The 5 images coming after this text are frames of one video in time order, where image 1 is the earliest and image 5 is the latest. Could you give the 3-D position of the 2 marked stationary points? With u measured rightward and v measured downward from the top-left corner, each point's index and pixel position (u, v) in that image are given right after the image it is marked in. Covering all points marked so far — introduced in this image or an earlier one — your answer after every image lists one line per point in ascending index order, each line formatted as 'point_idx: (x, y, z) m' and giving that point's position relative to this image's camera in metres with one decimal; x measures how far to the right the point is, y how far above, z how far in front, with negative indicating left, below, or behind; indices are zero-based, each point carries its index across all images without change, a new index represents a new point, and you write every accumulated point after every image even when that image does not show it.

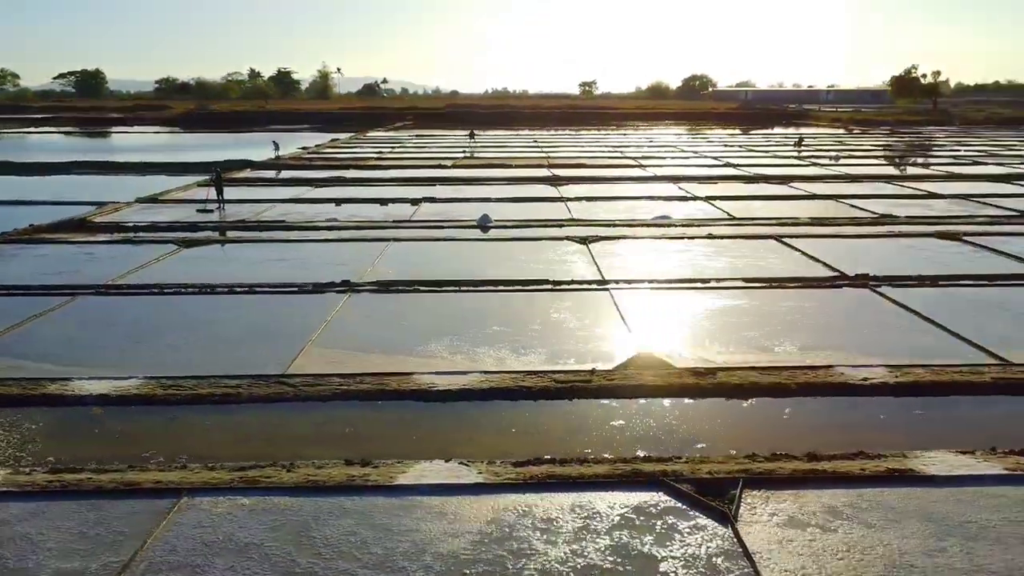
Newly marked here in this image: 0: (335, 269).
0: (-1.1, +0.1, +5.2) m
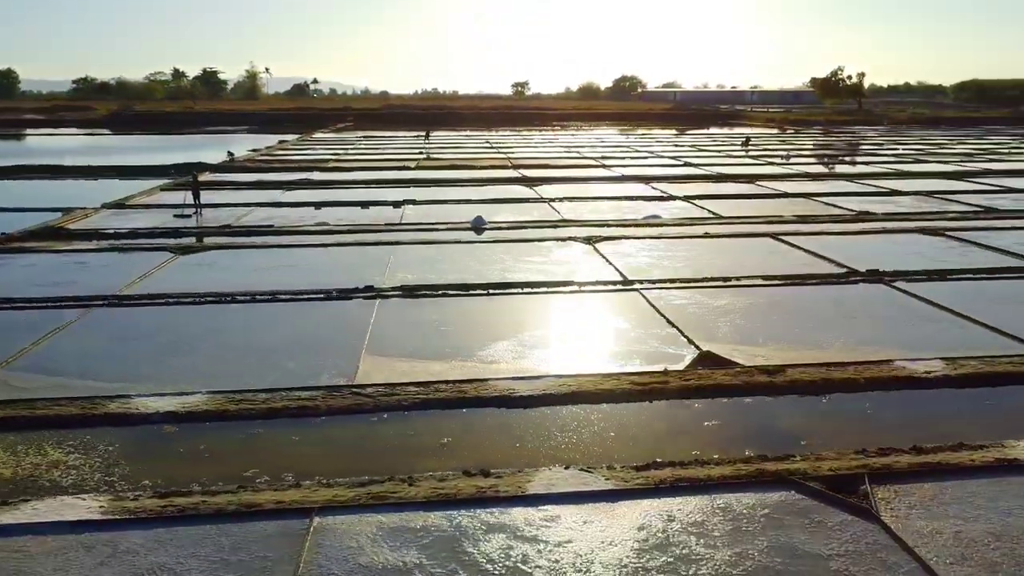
0: (-1.0, +0.1, +5.0) m
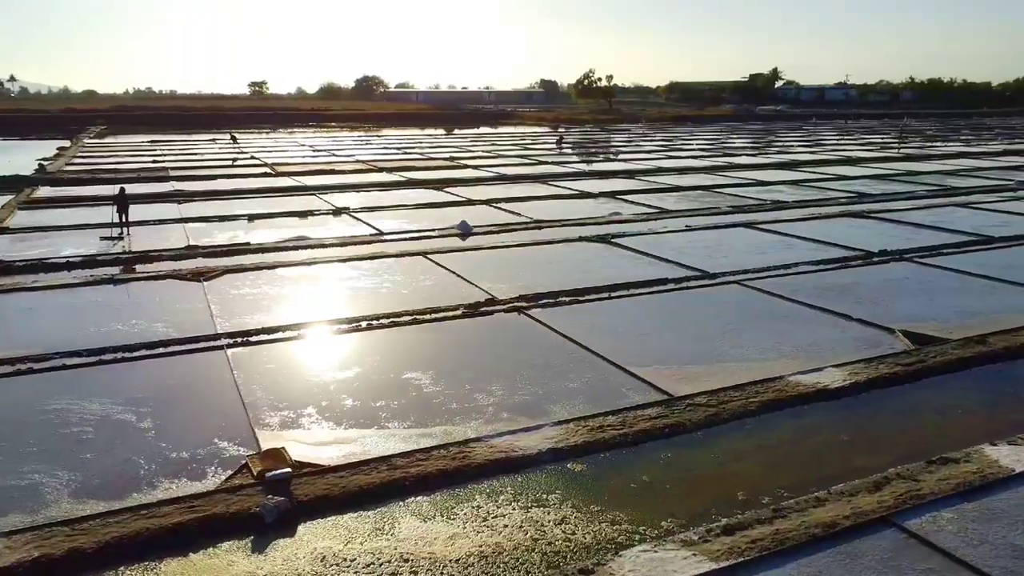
0: (-0.5, 0.0, +4.7) m
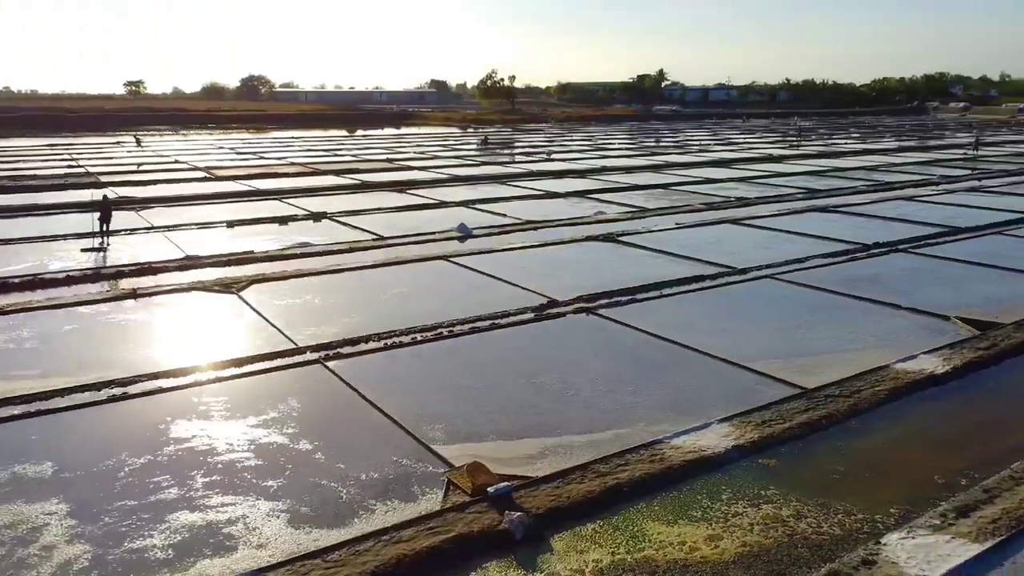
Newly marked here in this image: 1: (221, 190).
0: (-0.3, 0.0, +4.6) m
1: (-3.3, +1.1, +9.0) m
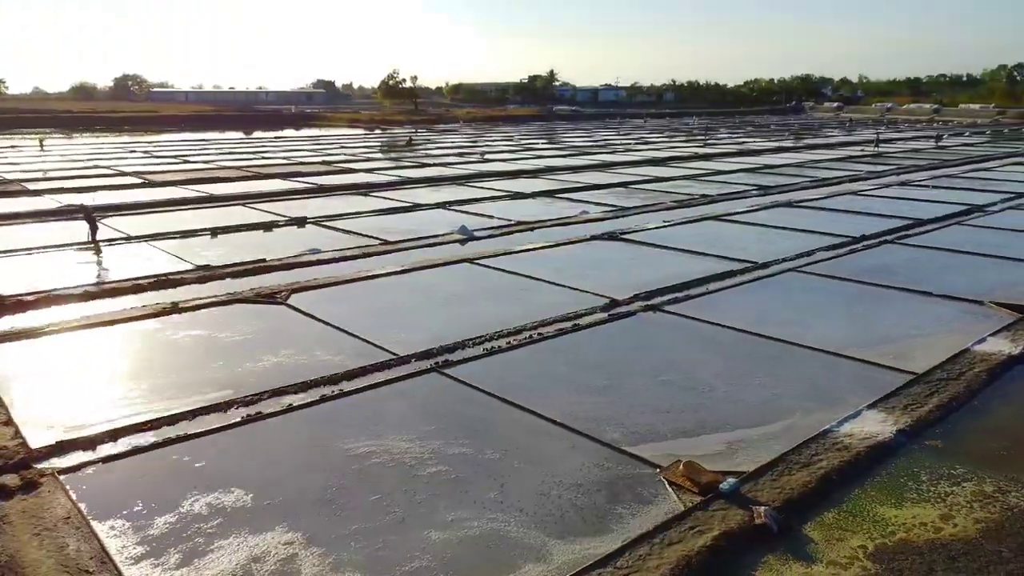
0: (0.0, 0.0, +4.6) m
1: (-3.6, +1.0, +8.5) m
